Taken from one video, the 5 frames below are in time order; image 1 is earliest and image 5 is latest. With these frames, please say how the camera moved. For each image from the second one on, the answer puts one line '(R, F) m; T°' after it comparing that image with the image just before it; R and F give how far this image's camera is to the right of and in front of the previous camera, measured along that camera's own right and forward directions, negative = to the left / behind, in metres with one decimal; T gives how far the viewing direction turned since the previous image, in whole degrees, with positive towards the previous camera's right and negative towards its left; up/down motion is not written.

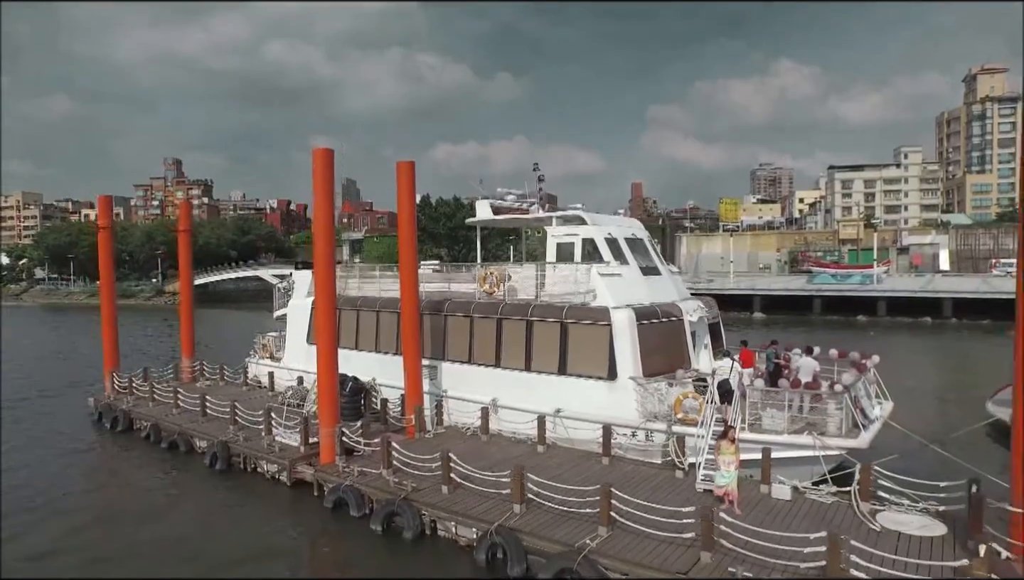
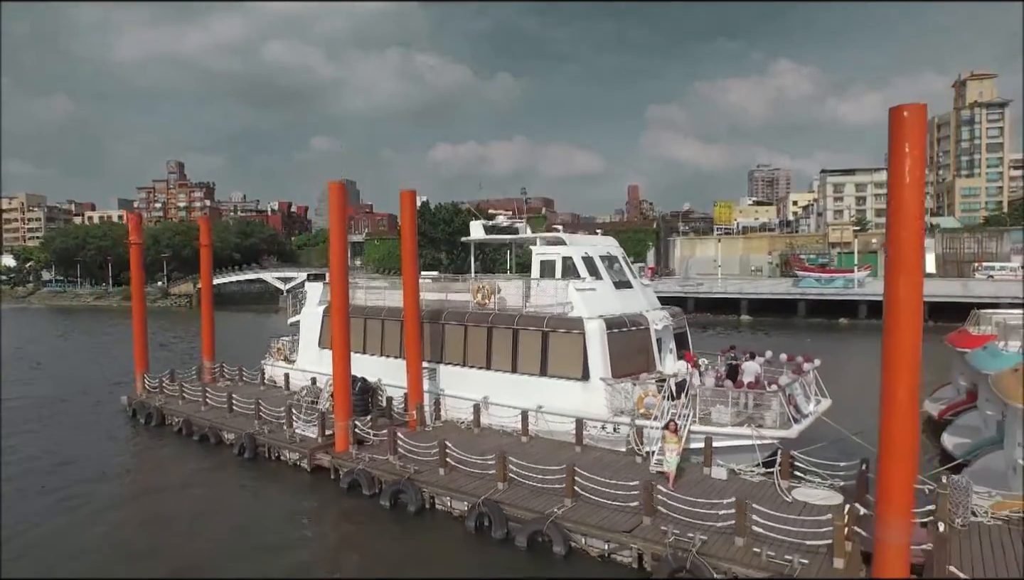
(+0.2, -1.5) m; 0°
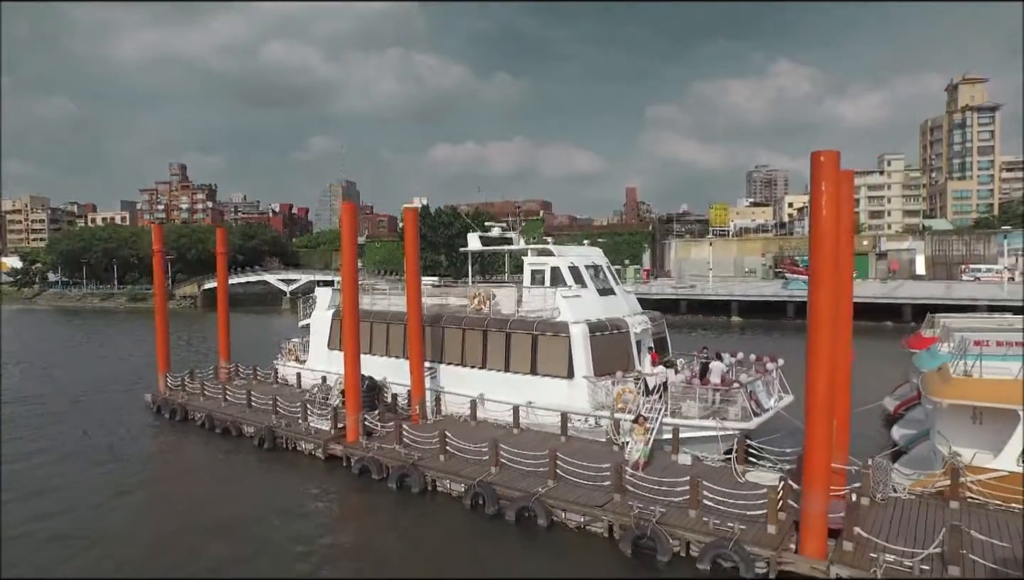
(+0.1, -1.3) m; 0°
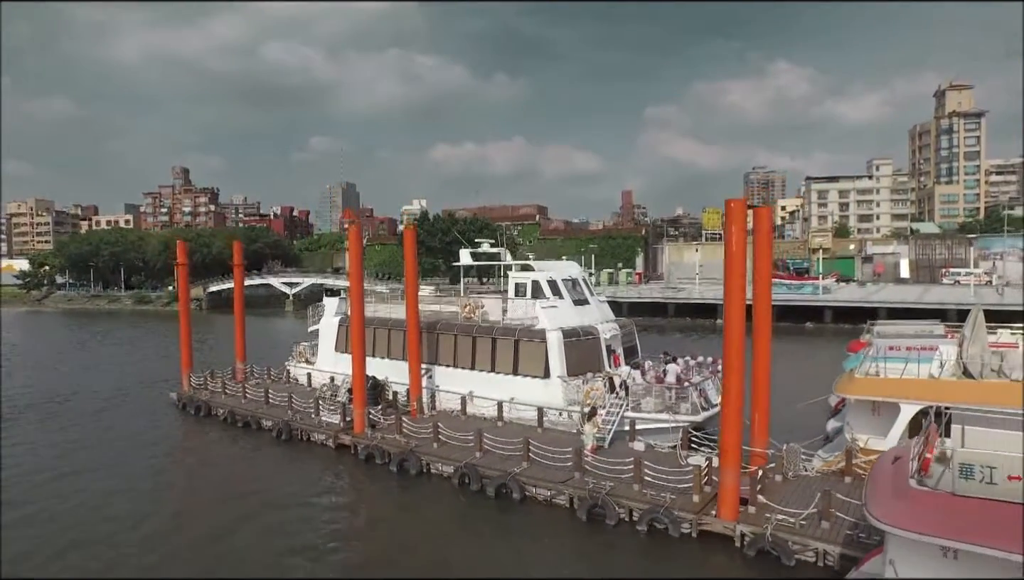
(+0.3, -1.9) m; 0°
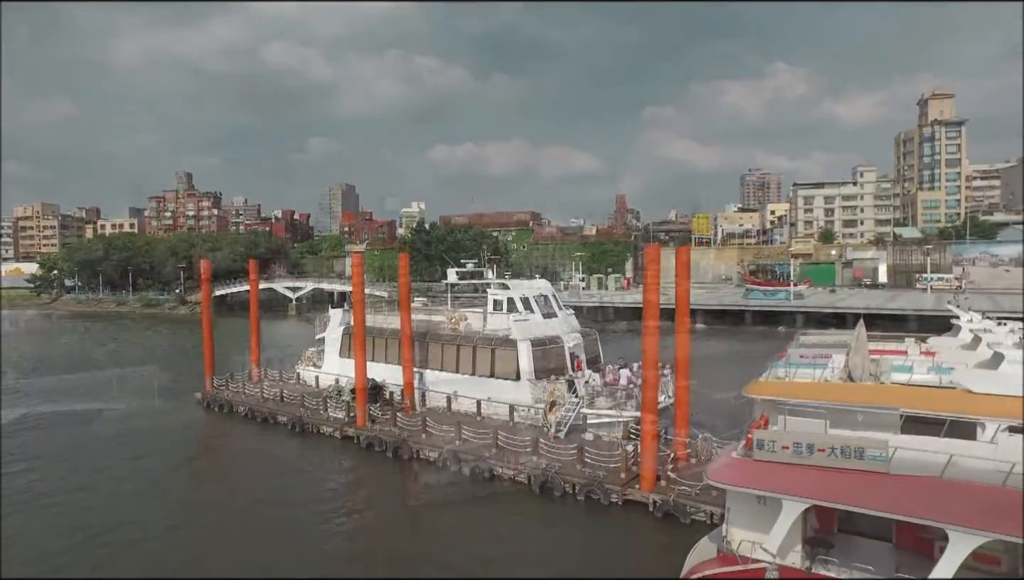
(+0.6, -2.7) m; 0°
